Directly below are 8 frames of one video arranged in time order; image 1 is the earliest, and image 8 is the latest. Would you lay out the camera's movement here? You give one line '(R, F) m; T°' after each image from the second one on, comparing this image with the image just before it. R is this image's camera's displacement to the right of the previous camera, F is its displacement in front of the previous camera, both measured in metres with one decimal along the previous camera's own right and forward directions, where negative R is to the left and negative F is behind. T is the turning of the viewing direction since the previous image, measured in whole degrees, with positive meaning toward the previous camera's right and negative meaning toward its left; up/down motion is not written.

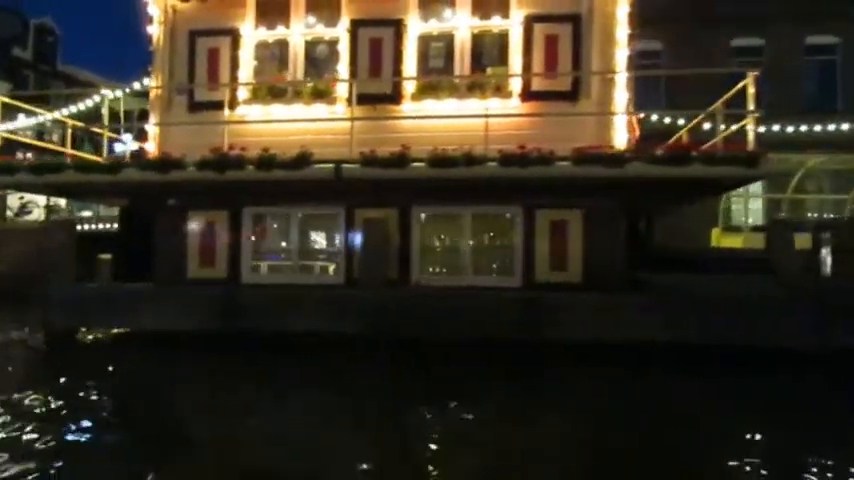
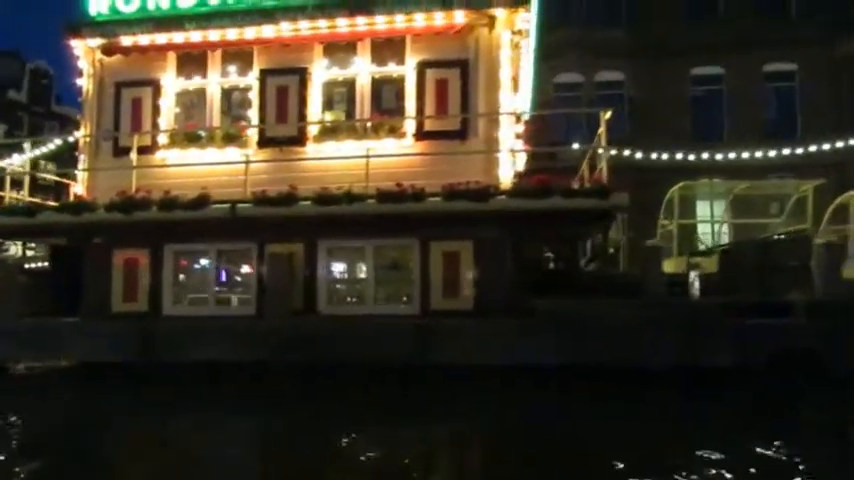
(+1.7, -0.6) m; -1°
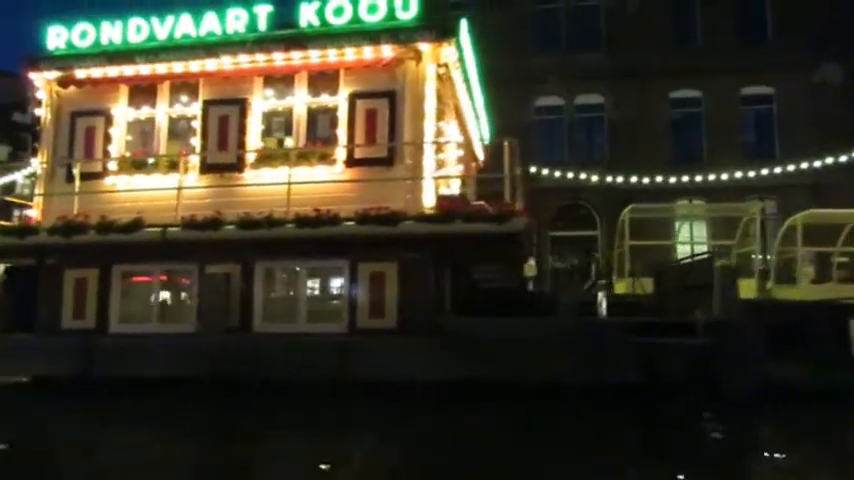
(+1.4, -0.5) m; -1°
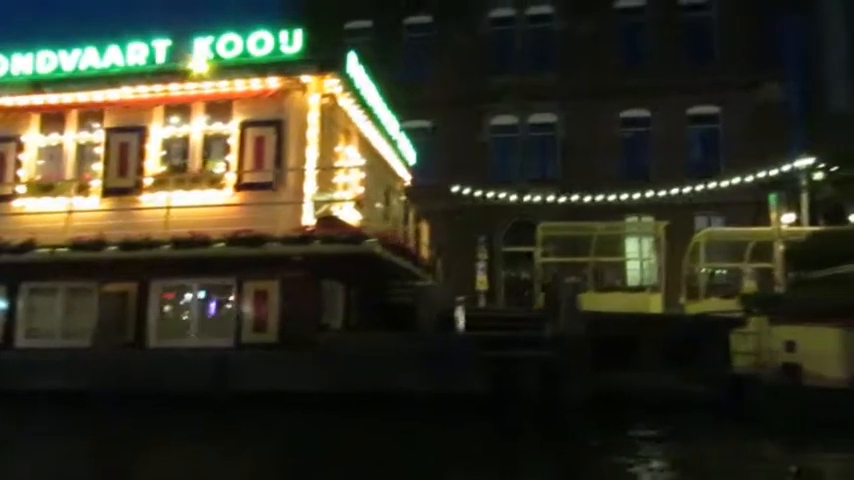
(+2.1, -0.7) m; 0°
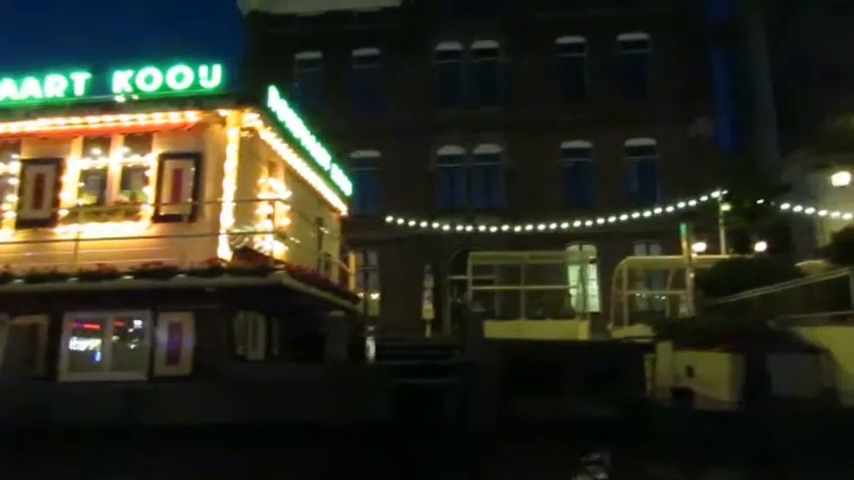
(+0.9, -0.3) m; +3°
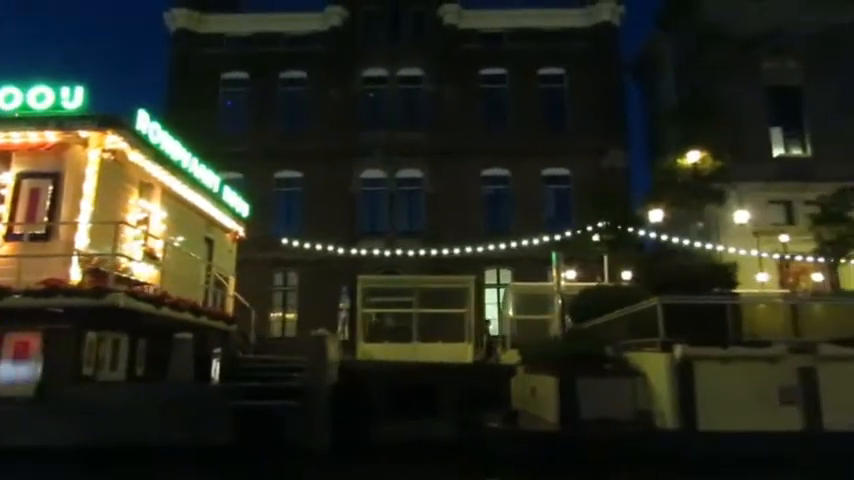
(+1.8, -0.5) m; +4°
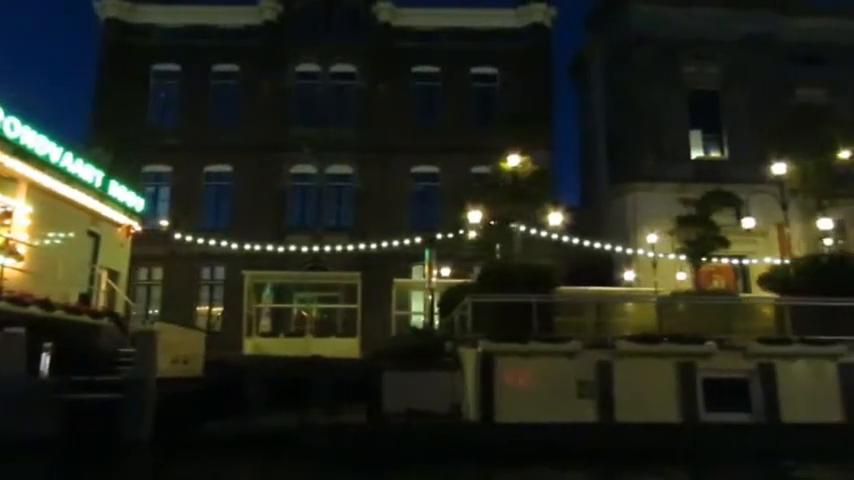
(+2.6, -0.4) m; +2°
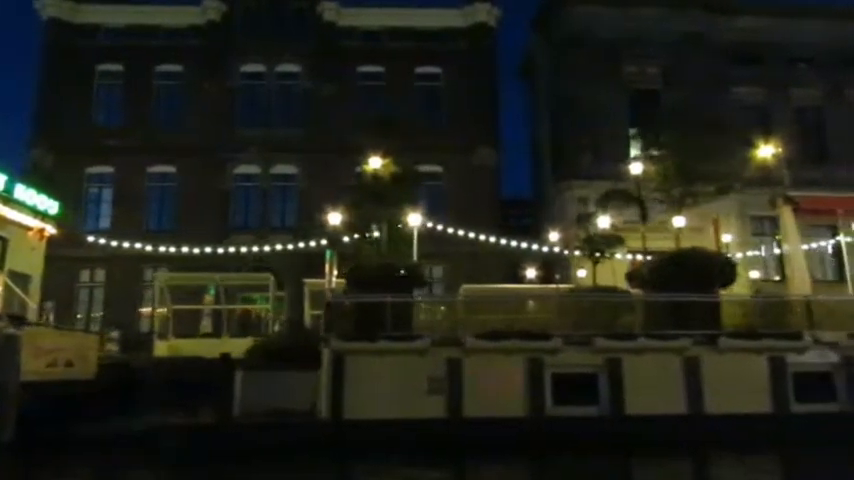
(+2.2, -0.3) m; +1°
